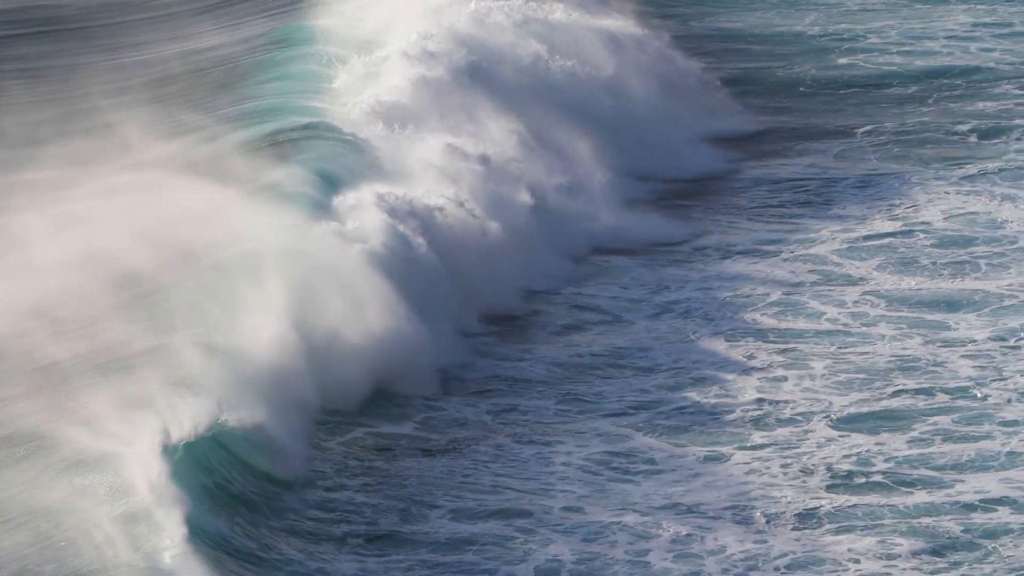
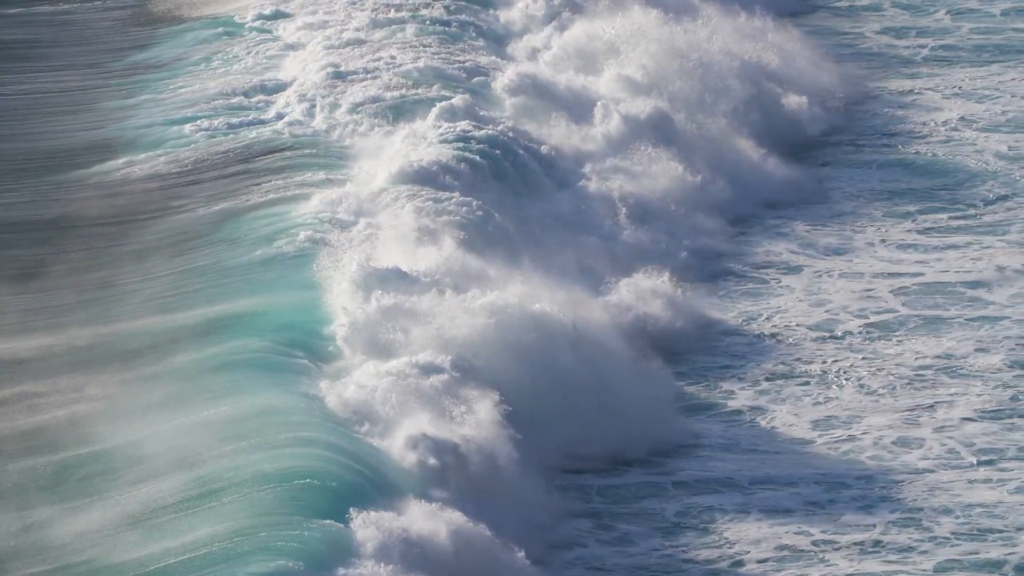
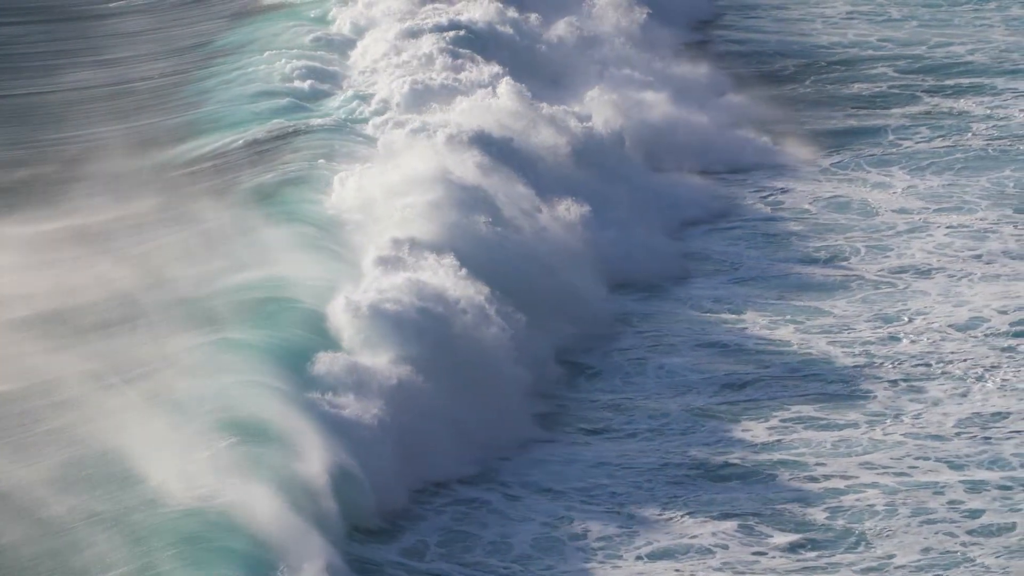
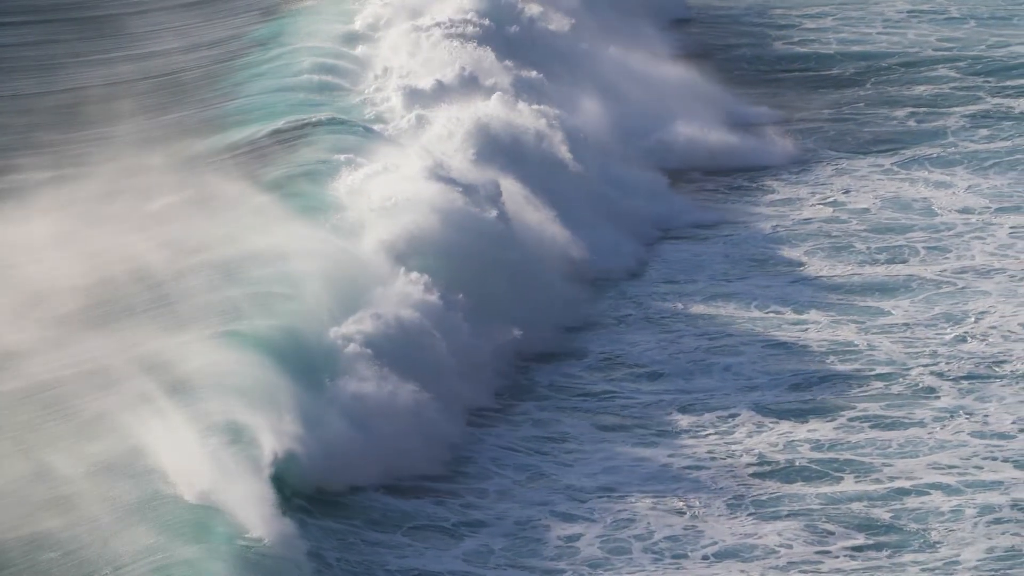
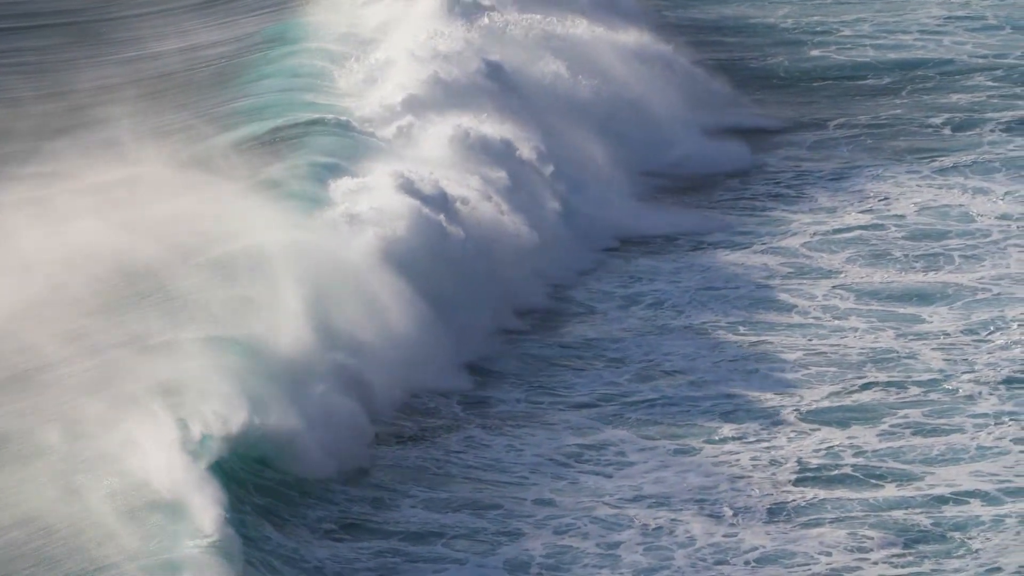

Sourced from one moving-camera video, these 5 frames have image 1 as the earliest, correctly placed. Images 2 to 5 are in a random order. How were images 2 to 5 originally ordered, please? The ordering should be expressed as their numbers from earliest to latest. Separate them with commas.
5, 4, 3, 2
